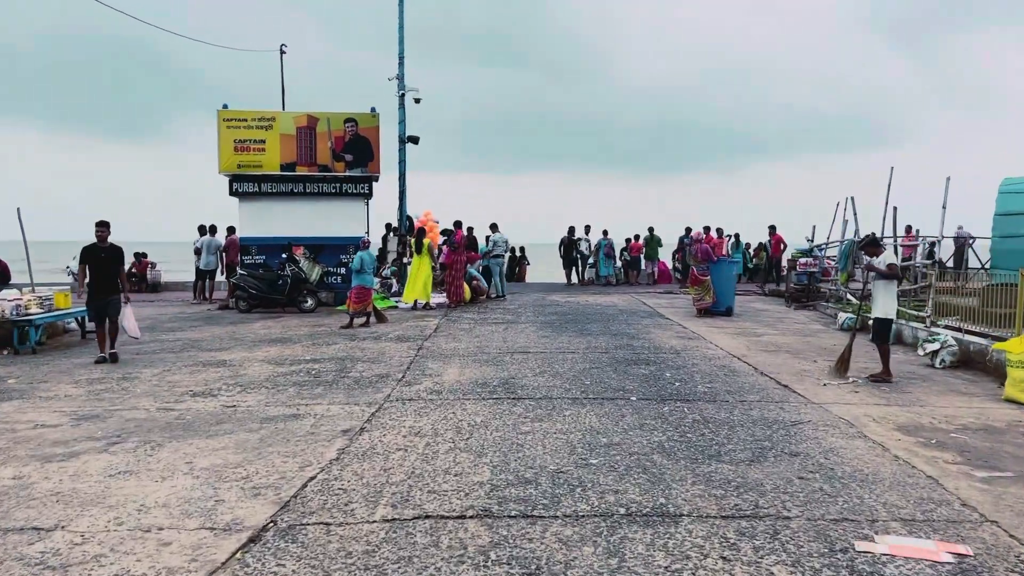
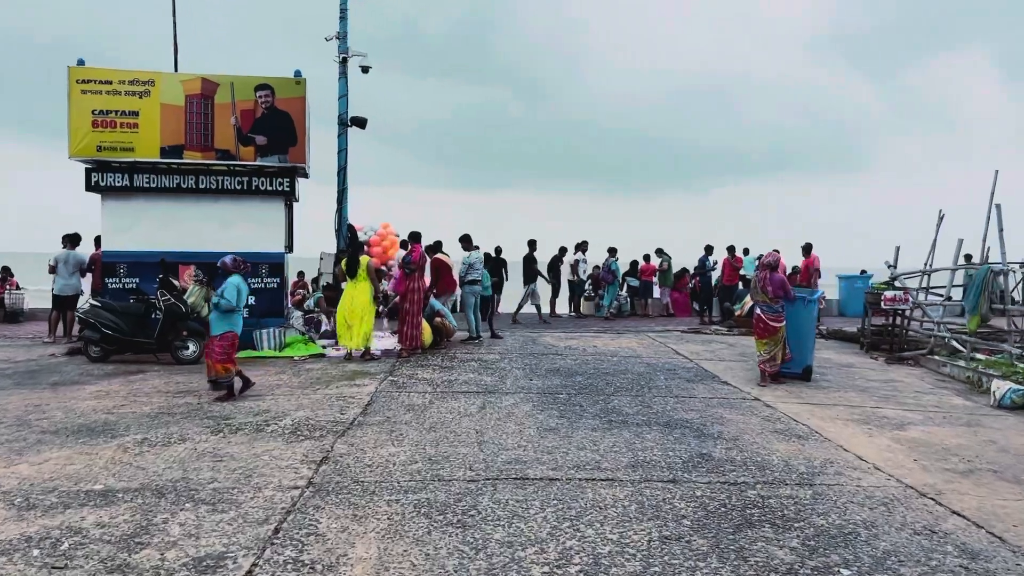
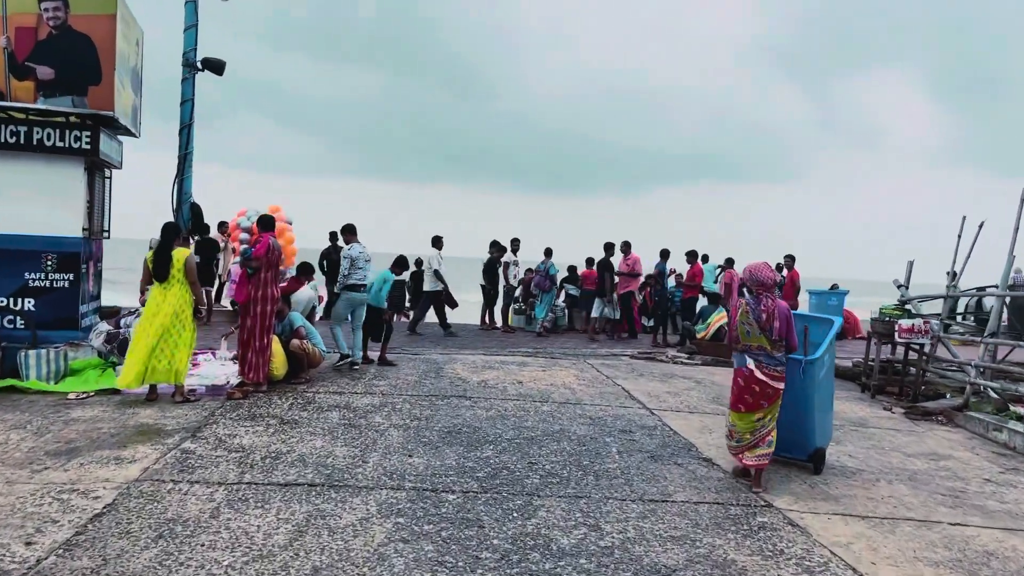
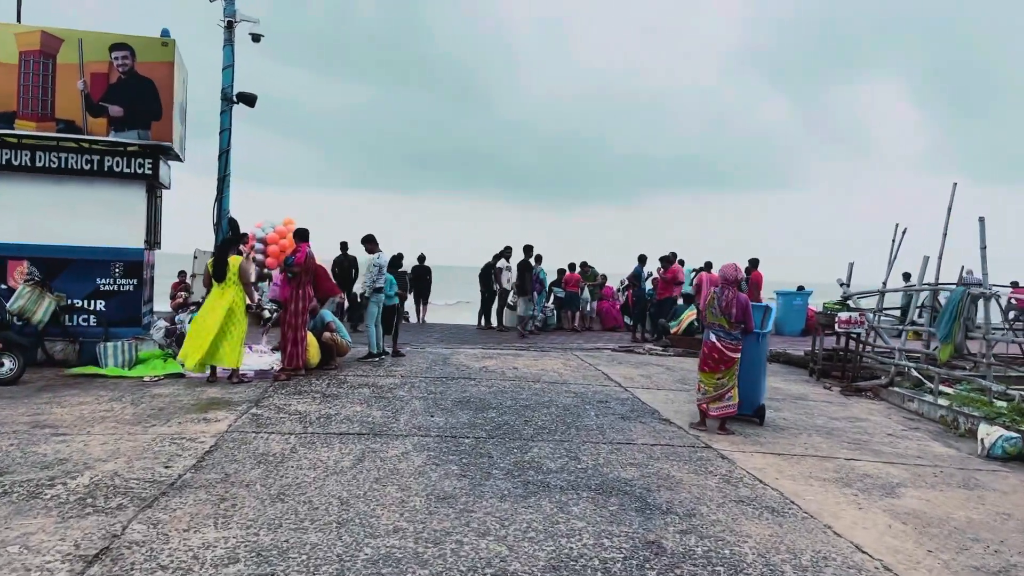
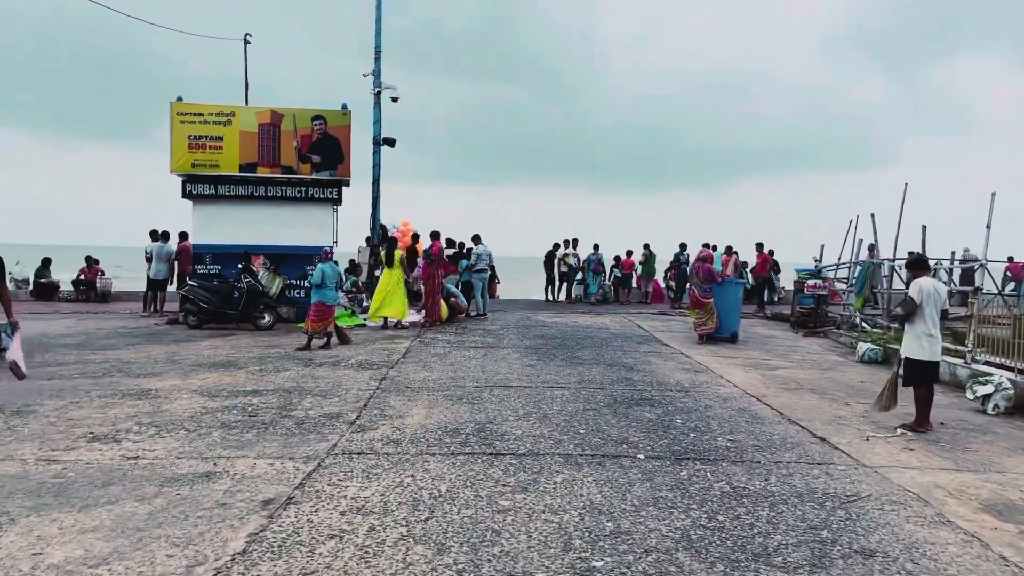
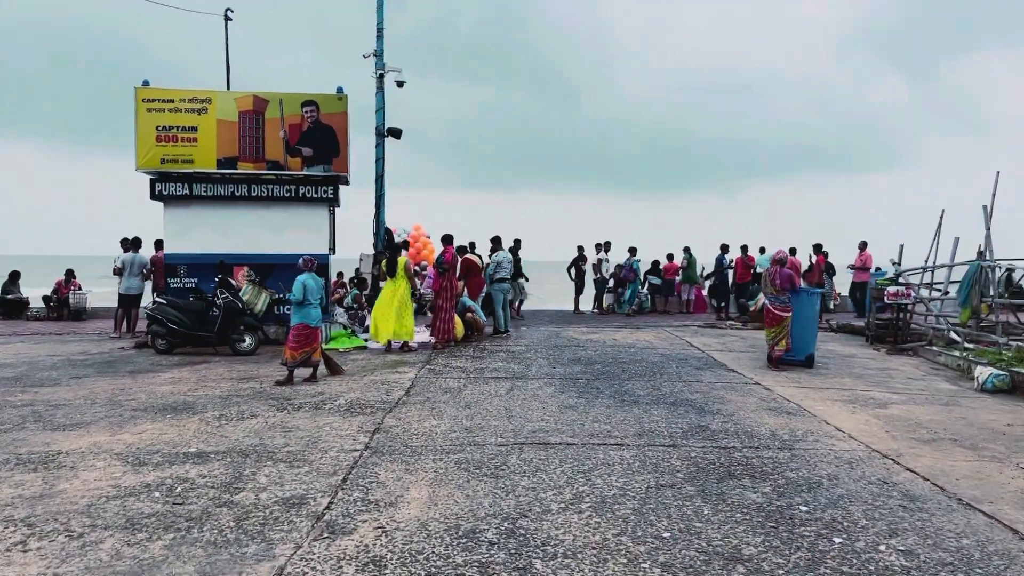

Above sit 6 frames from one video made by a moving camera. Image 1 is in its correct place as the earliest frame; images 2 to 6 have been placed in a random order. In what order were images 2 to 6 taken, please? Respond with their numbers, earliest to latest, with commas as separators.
5, 6, 2, 4, 3
